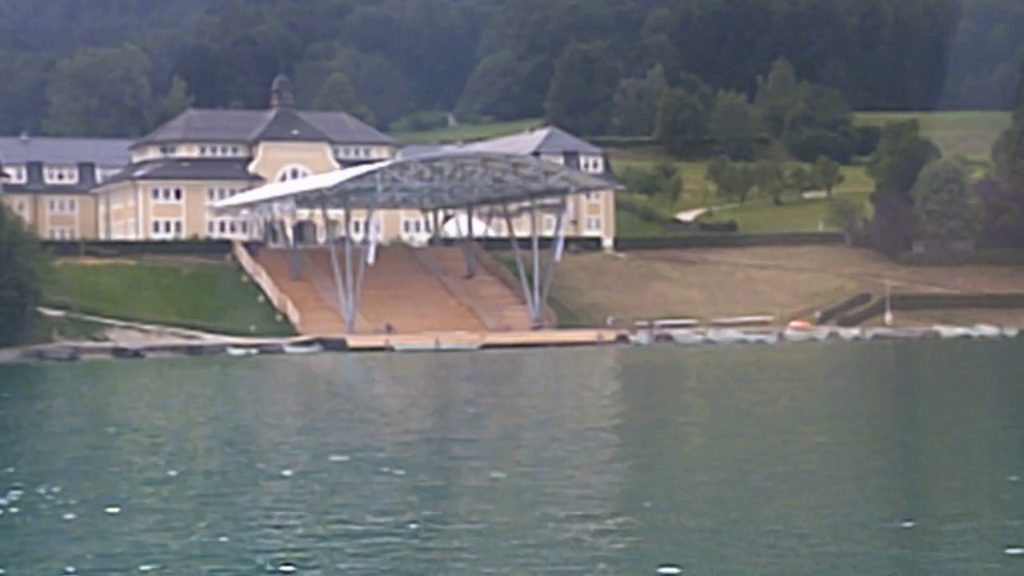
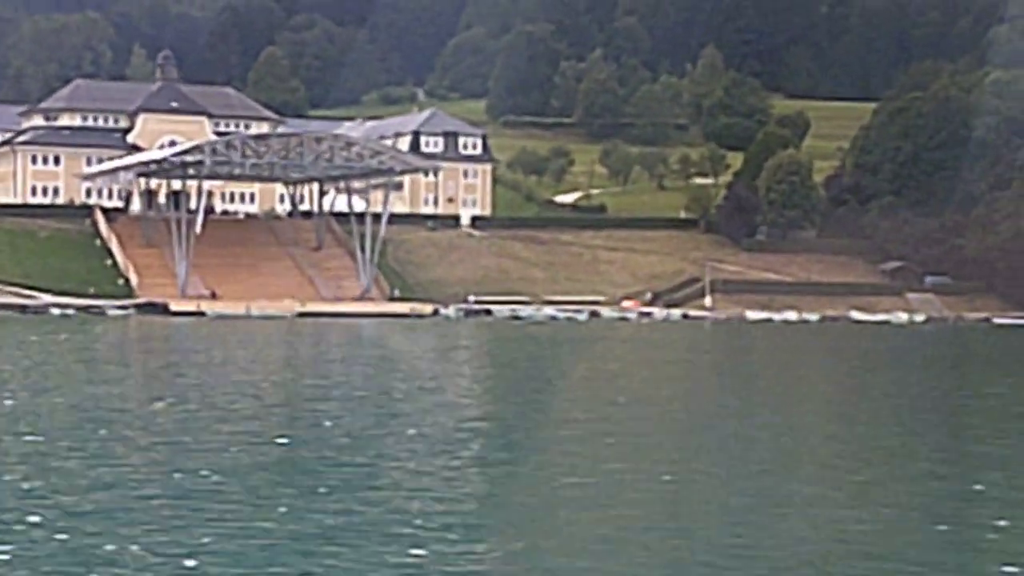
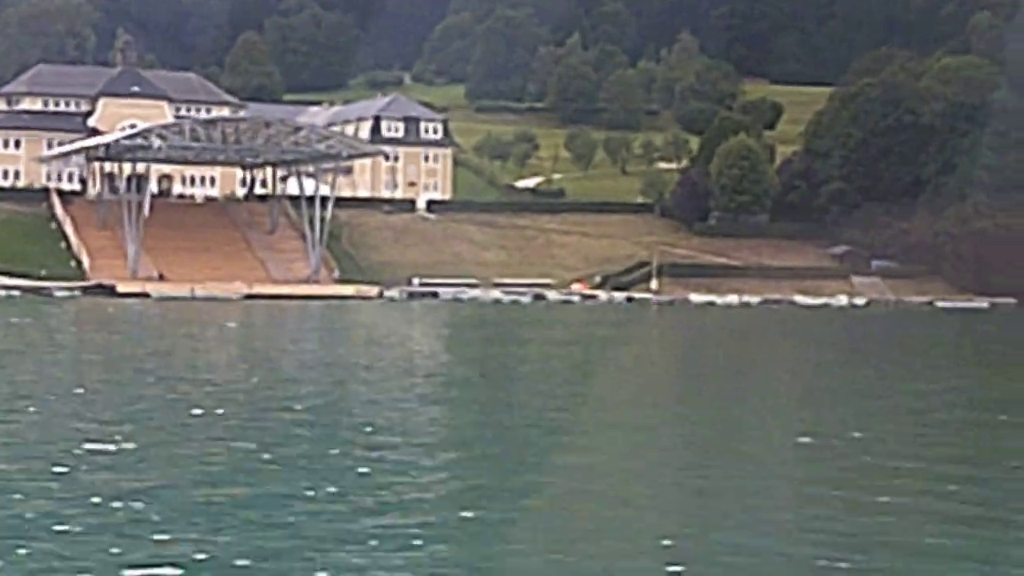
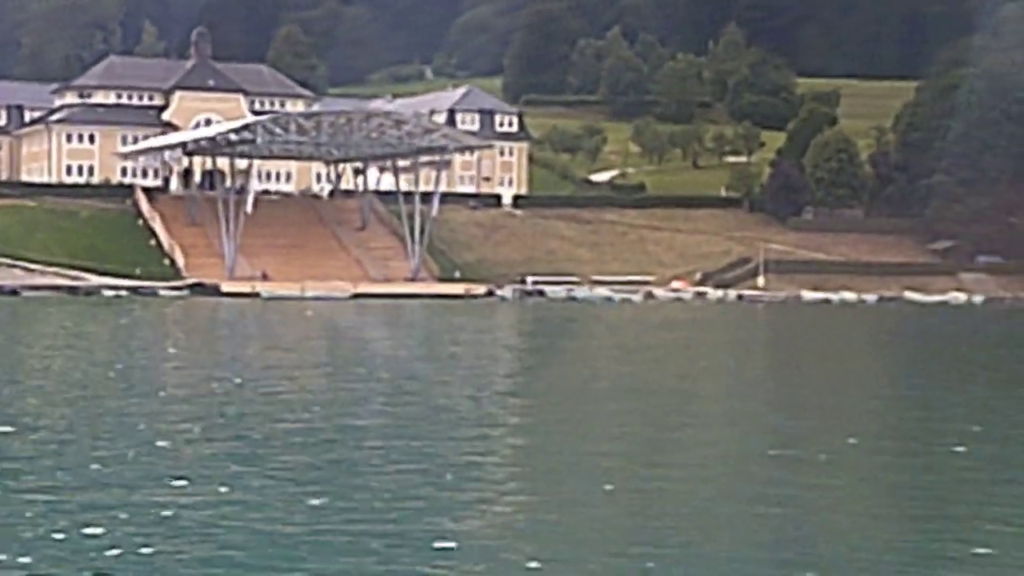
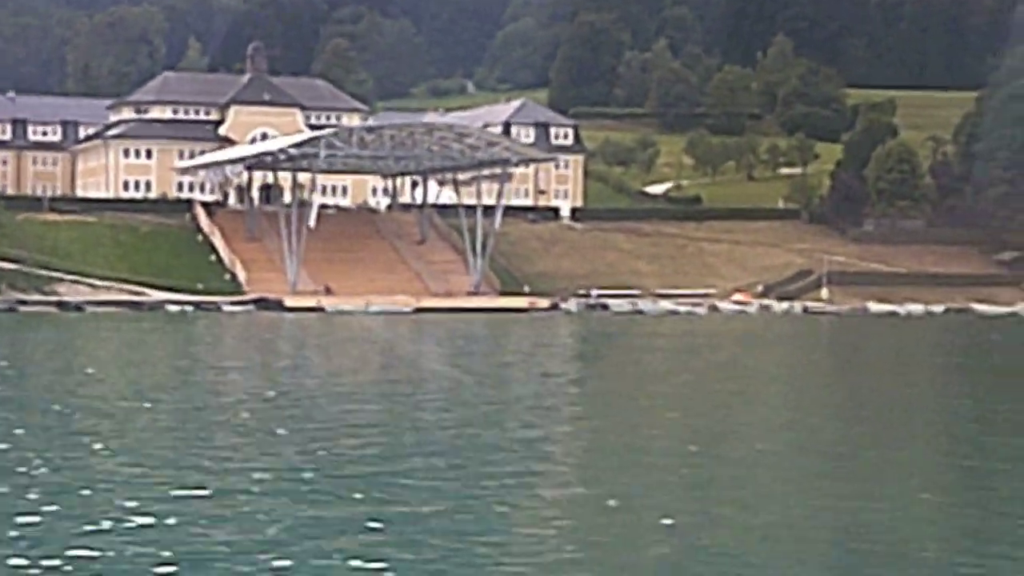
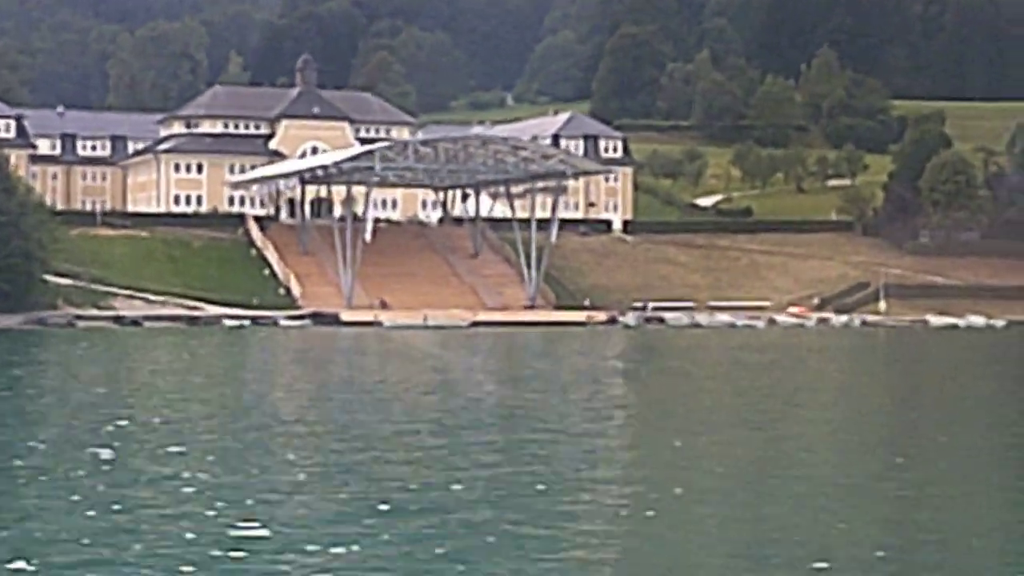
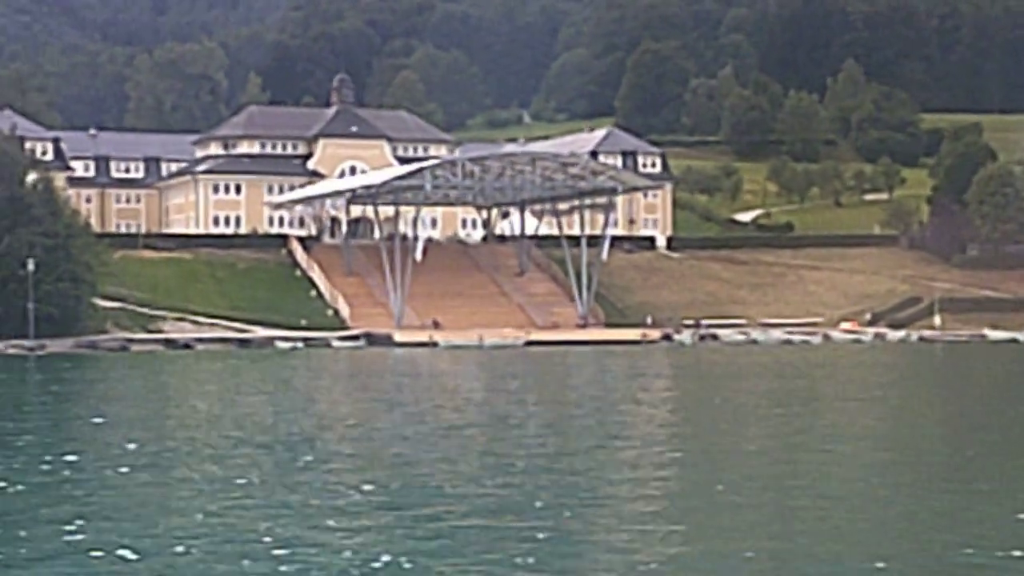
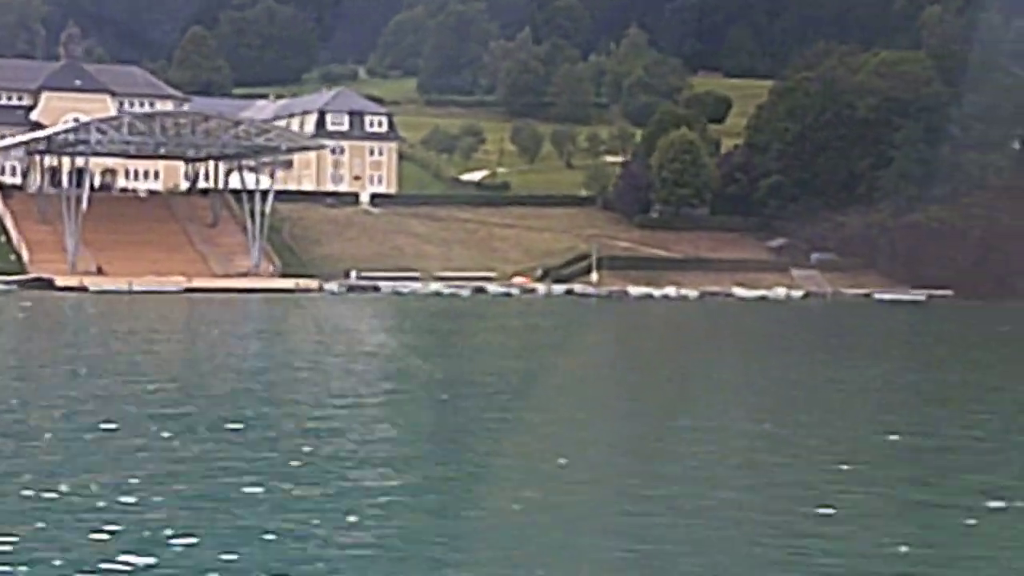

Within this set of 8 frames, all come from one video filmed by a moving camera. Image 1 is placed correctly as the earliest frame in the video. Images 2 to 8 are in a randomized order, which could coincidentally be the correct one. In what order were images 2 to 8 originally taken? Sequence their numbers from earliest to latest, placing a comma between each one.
7, 6, 5, 4, 2, 3, 8
